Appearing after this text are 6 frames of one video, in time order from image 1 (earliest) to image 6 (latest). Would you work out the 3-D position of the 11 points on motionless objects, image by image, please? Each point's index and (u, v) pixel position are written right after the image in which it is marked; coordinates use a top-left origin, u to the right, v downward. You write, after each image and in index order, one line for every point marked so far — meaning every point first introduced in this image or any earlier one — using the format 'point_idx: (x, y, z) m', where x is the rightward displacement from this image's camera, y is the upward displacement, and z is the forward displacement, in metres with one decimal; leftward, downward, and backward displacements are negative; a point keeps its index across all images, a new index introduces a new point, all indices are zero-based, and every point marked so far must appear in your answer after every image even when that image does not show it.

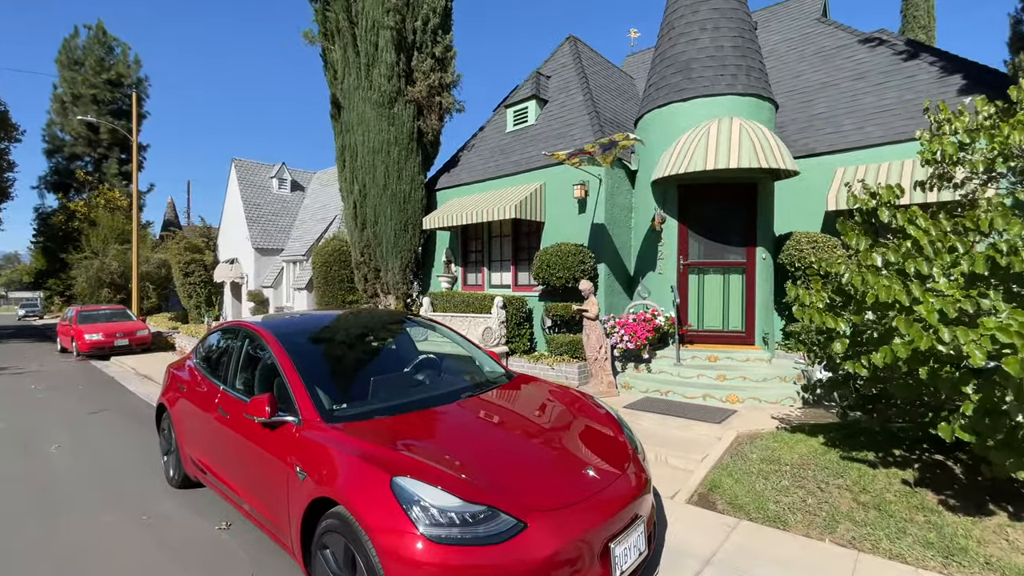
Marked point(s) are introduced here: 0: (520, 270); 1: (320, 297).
0: (+0.1, +0.4, +10.6) m
1: (-7.1, -0.4, +18.6) m
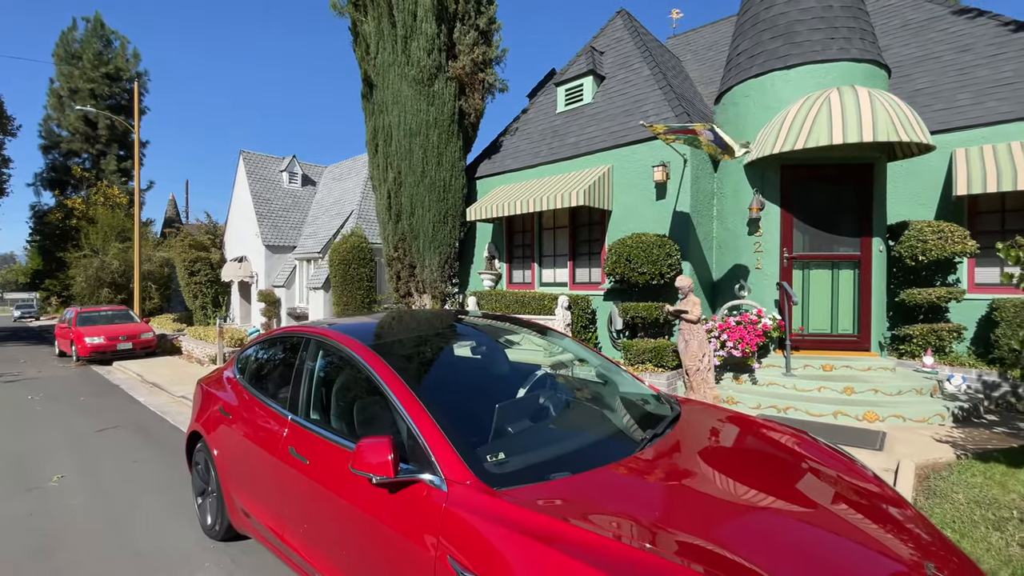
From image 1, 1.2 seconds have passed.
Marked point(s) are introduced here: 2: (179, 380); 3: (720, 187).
0: (+1.2, +0.4, +9.4) m
1: (-6.0, -0.4, +17.3) m
2: (-8.0, -2.2, +12.1) m
3: (+3.5, +1.7, +8.4) m
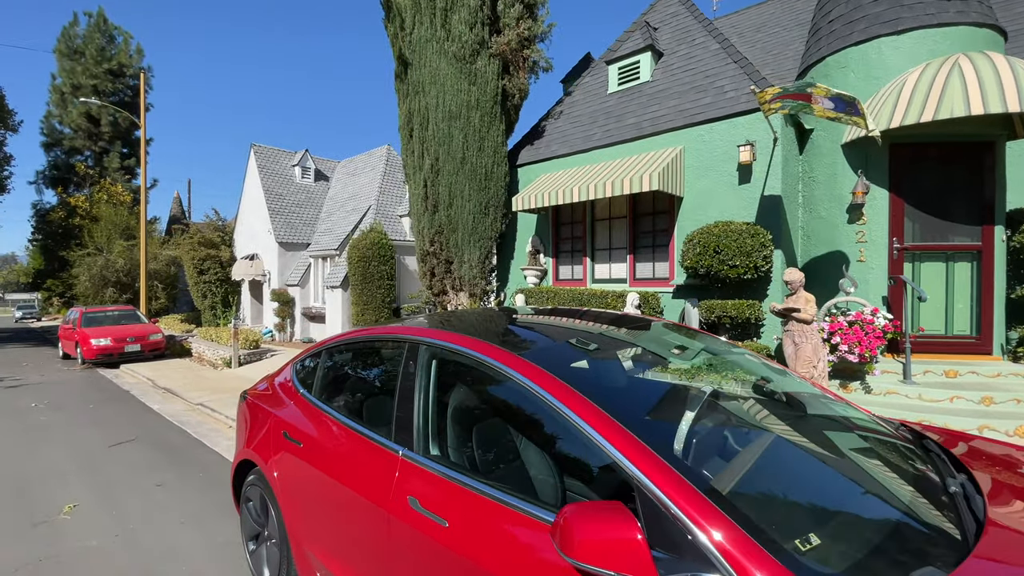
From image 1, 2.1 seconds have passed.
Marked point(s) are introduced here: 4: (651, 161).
0: (+2.2, +0.5, +8.5) m
1: (-5.1, -0.3, +16.4) m
2: (-7.0, -2.1, +11.1) m
3: (+4.4, +1.8, +7.5) m
4: (+2.2, +2.0, +8.0) m
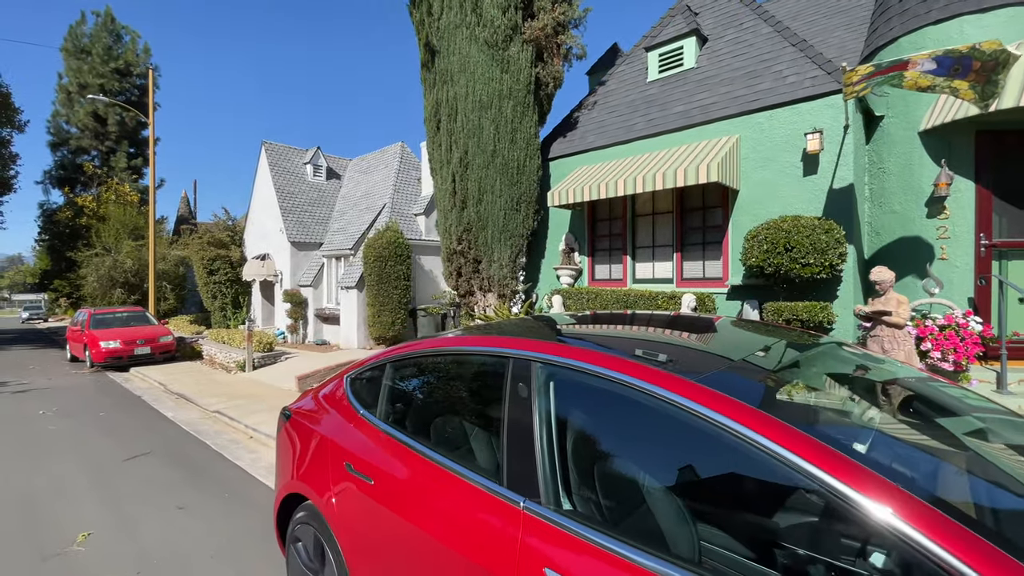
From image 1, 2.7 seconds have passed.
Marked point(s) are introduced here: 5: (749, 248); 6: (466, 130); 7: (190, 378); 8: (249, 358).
0: (+2.8, +0.5, +7.9) m
1: (-4.4, -0.3, +15.9) m
2: (-6.4, -2.2, +10.6) m
3: (+5.0, +1.8, +6.9) m
4: (+2.8, +2.0, +7.4) m
5: (+3.0, +0.5, +6.4) m
6: (-0.8, +2.8, +9.1) m
7: (-8.0, -2.2, +12.5) m
8: (-6.9, -1.8, +13.2) m
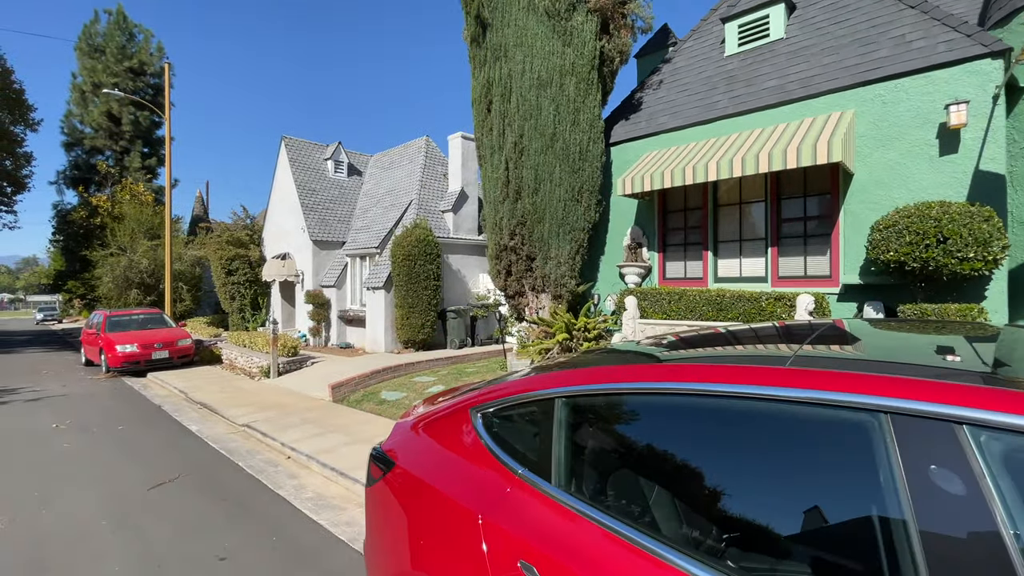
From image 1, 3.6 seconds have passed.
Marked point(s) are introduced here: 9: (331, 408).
0: (+3.8, +0.5, +6.9) m
1: (-3.3, -0.3, +15.0) m
2: (-5.4, -2.2, +9.8) m
3: (+6.0, +1.8, +5.9) m
4: (+3.8, +2.0, +6.4) m
5: (+4.0, +0.5, +5.4) m
6: (+0.2, +2.8, +8.1) m
7: (-6.9, -2.2, +11.6) m
8: (-5.8, -1.9, +12.3) m
9: (-3.1, -2.1, +8.7) m
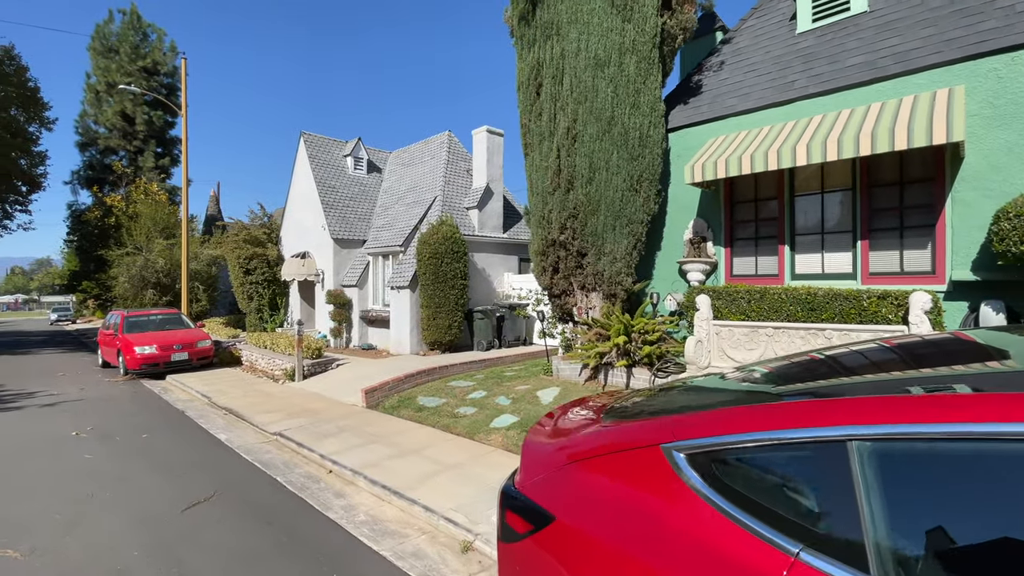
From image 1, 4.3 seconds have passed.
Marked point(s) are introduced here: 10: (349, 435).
0: (+4.5, +0.5, +6.2) m
1: (-2.5, -0.3, +14.4) m
2: (-4.6, -2.1, +9.2) m
3: (+6.7, +1.8, +5.2) m
4: (+4.5, +2.0, +5.7) m
5: (+4.7, +0.5, +4.8) m
6: (+0.9, +2.9, +7.5) m
7: (-6.1, -2.2, +11.1) m
8: (-5.0, -1.8, +11.8) m
9: (-2.4, -2.0, +8.2) m
10: (-2.3, -2.1, +7.0) m
